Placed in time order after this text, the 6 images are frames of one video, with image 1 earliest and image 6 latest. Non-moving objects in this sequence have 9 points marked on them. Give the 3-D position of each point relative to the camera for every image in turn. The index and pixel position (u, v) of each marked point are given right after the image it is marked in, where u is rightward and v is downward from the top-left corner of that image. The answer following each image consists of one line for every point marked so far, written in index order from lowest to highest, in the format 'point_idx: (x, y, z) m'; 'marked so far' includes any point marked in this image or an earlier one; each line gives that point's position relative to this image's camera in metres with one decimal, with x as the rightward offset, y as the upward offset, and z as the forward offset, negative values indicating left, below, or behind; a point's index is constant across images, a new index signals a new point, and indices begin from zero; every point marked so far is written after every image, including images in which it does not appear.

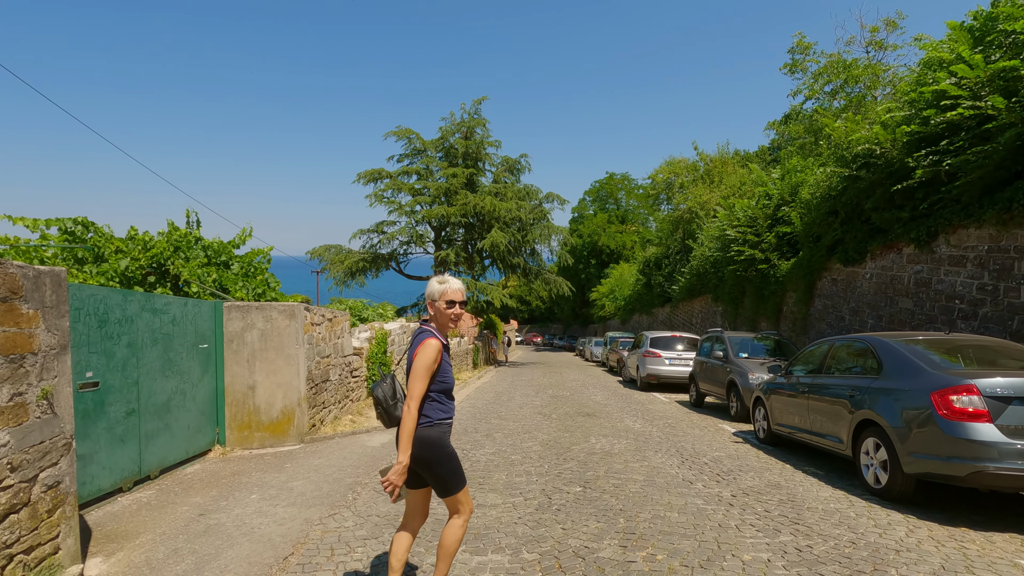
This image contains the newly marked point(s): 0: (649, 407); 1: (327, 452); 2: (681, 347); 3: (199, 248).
0: (+3.4, -3.0, +13.4) m
1: (-2.8, -2.5, +8.0) m
2: (+5.4, -1.9, +17.3) m
3: (-5.4, +0.7, +9.3) m
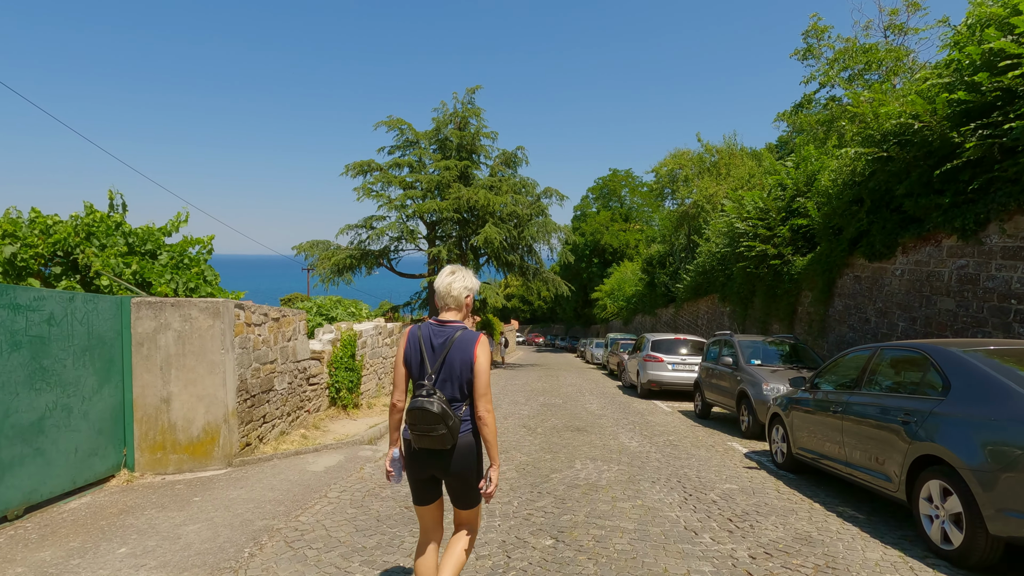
0: (+3.1, -2.9, +12.0) m
1: (-3.2, -2.4, +6.7) m
2: (+5.1, -1.9, +15.9) m
3: (-5.8, +0.8, +7.9) m
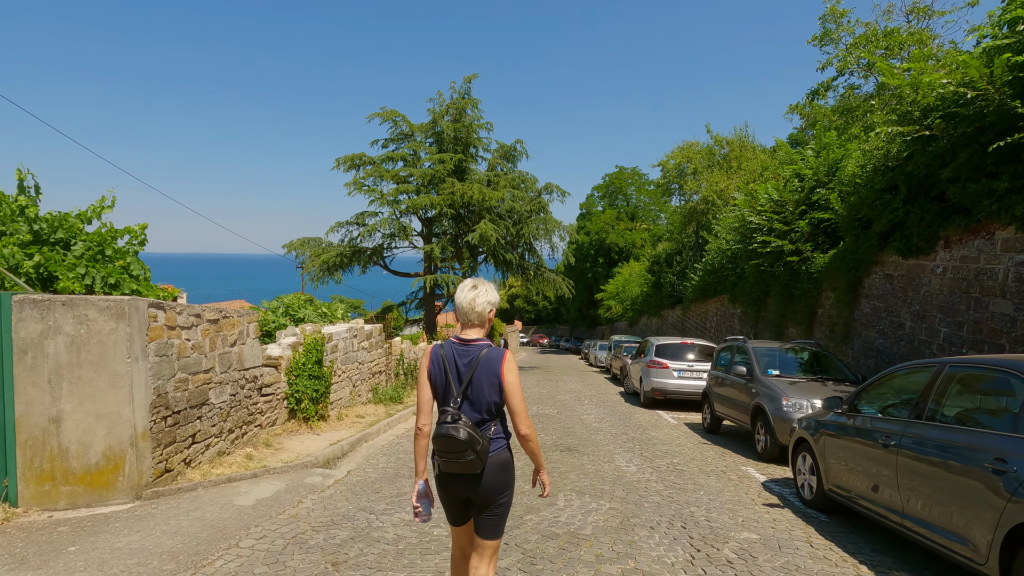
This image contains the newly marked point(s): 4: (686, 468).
0: (+2.8, -2.9, +10.7) m
1: (-3.6, -2.3, +5.4) m
2: (+4.9, -1.9, +14.5) m
3: (-6.1, +0.8, +6.7) m
4: (+2.5, -2.6, +7.9) m
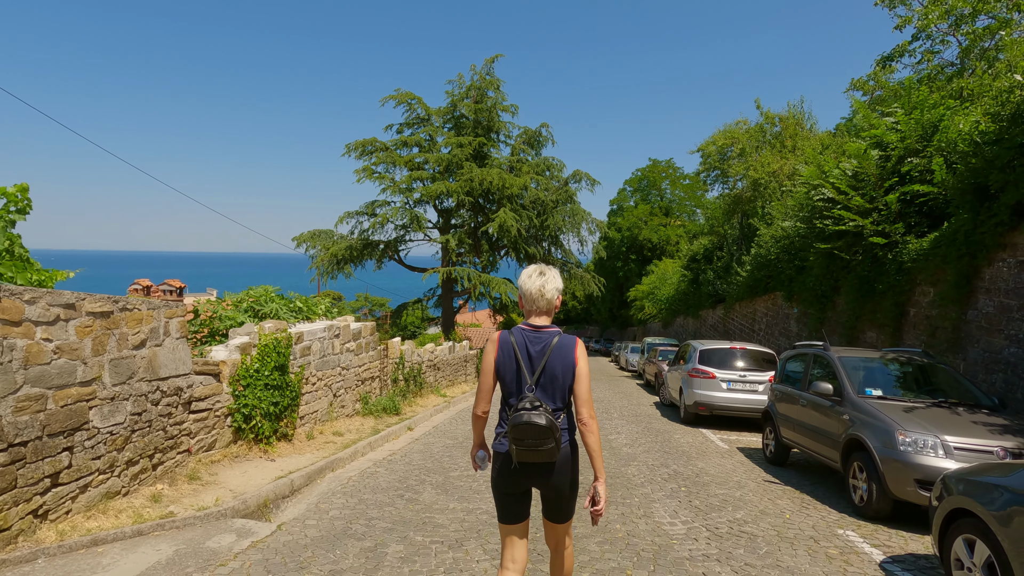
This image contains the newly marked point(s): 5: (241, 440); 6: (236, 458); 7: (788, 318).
0: (+2.9, -2.8, +8.3) m
1: (-3.7, -2.2, +3.4) m
2: (+5.2, -1.7, +12.0) m
3: (-6.2, +1.0, +4.8) m
4: (+2.5, -2.5, +5.5) m
5: (-3.8, -2.1, +7.6) m
6: (-3.8, -2.3, +7.3) m
7: (+8.7, -0.9, +17.0) m
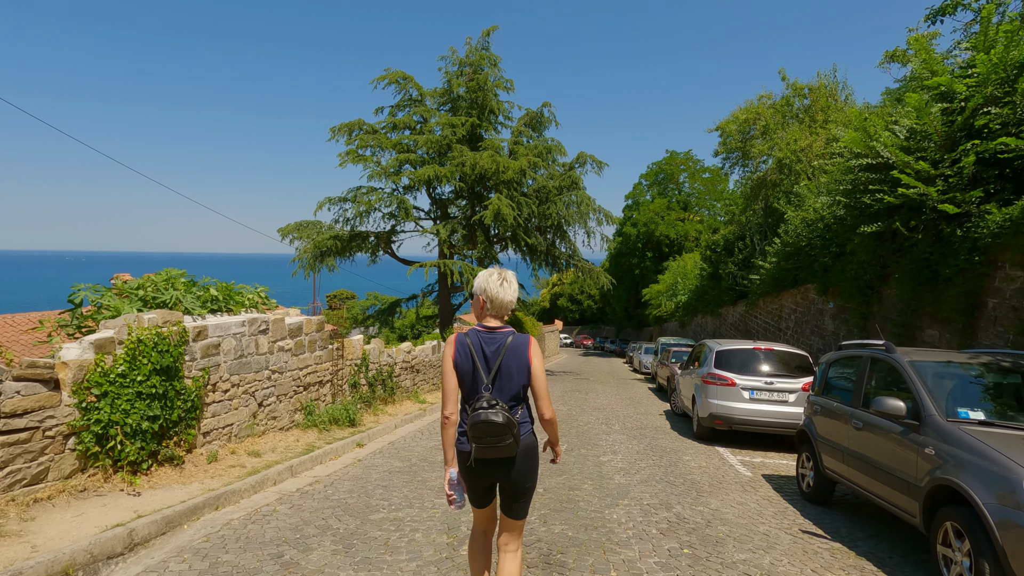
0: (+2.3, -2.5, +6.2) m
1: (-4.5, -1.9, +1.5) m
2: (+4.7, -1.5, +9.8) m
3: (-6.9, +1.3, +3.0) m
4: (+1.8, -2.2, +3.4) m
5: (-4.4, -1.9, +5.7) m
6: (-4.4, -2.1, +5.5) m
7: (+8.4, -0.7, +14.7) m
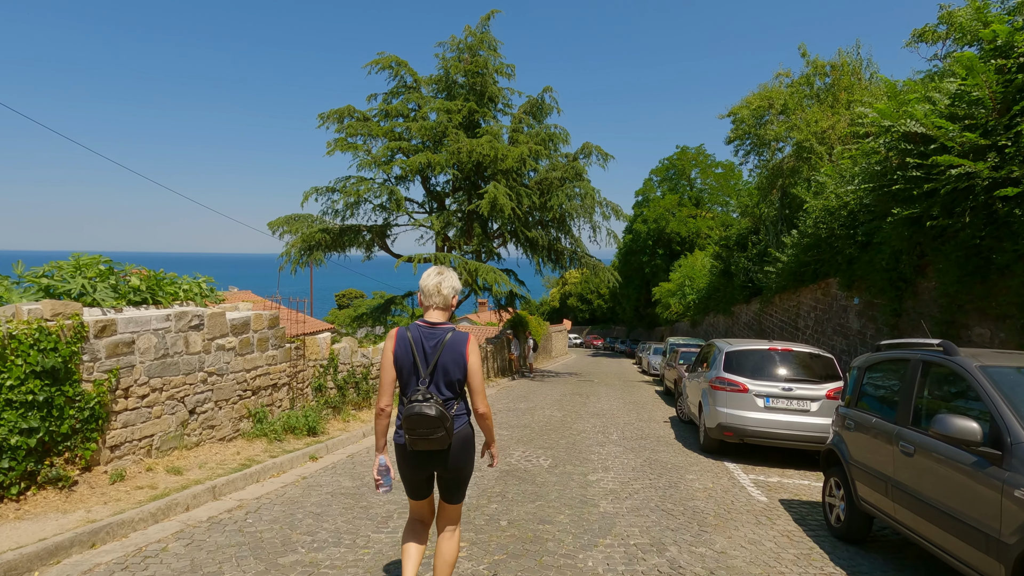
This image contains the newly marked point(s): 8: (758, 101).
0: (+1.9, -2.4, +4.9) m
1: (-5.0, -1.8, +0.4) m
2: (+4.4, -1.4, +8.5) m
3: (-7.4, +1.4, +2.0) m
4: (+1.3, -2.1, +2.1) m
5: (-4.9, -1.8, +4.6) m
6: (-4.8, -1.9, +4.3) m
7: (+8.2, -0.6, +13.2) m
8: (+8.7, +6.6, +19.1) m
